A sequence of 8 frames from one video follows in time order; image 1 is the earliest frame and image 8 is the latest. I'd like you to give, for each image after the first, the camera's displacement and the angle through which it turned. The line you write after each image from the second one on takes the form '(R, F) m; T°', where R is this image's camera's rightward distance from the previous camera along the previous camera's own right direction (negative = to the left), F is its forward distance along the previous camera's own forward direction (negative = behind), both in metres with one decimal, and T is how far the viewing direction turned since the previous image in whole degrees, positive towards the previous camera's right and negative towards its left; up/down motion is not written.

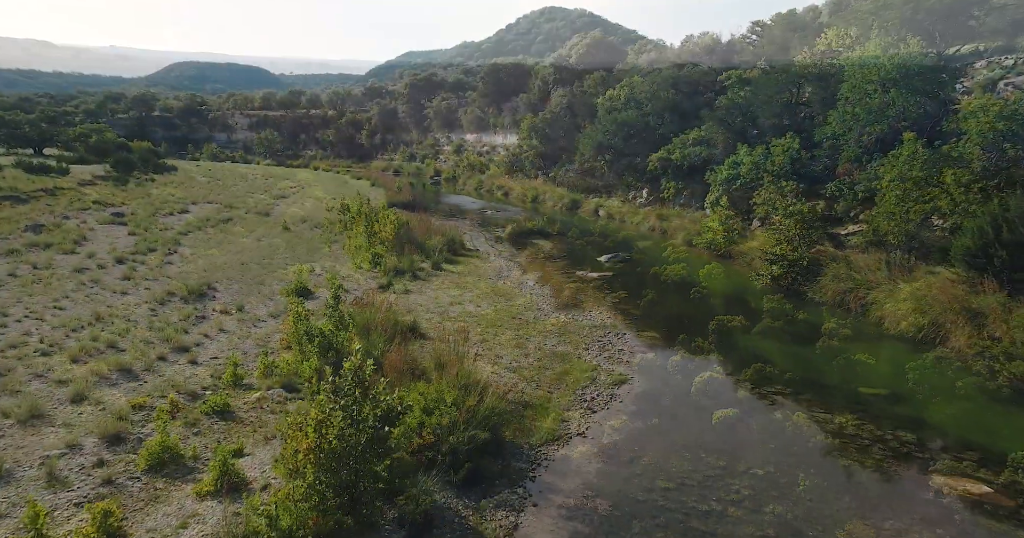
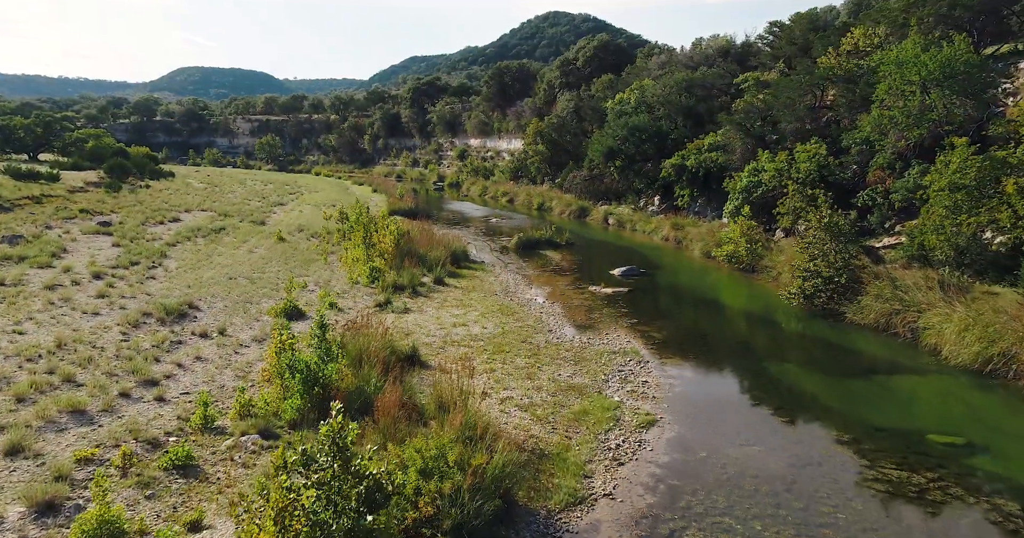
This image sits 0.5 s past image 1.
(-0.2, +1.8) m; 0°
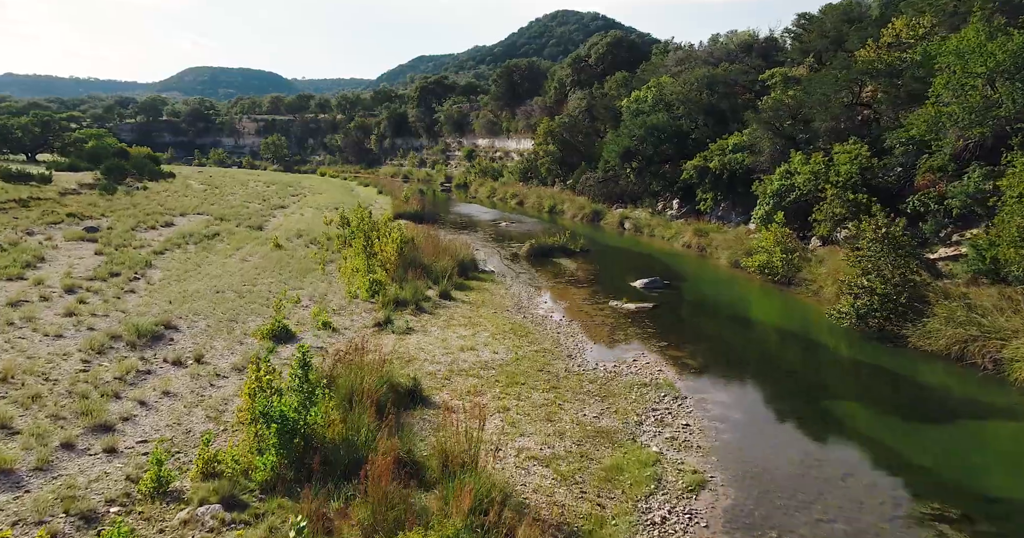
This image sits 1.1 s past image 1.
(-0.2, +2.1) m; -1°
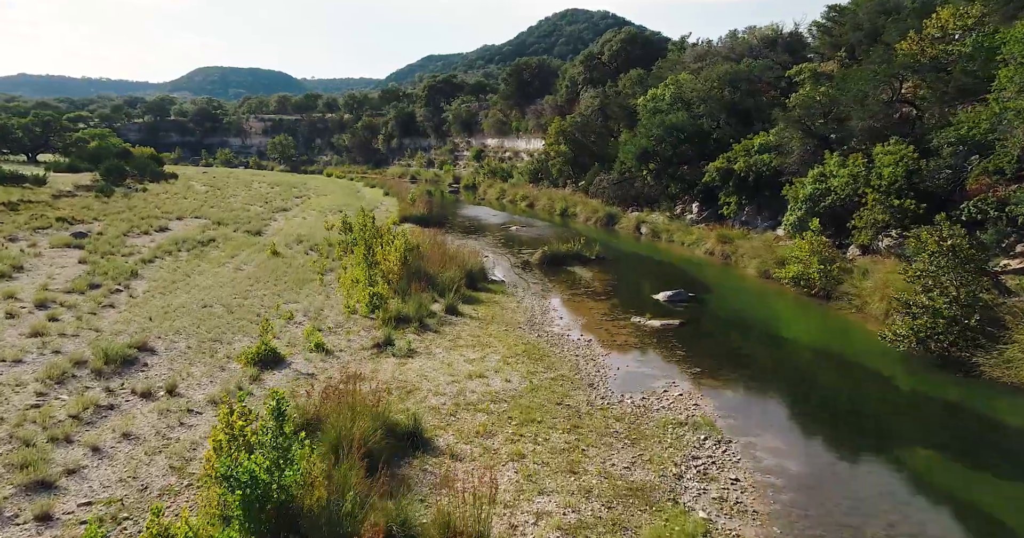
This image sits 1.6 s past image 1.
(-0.1, +1.9) m; -1°
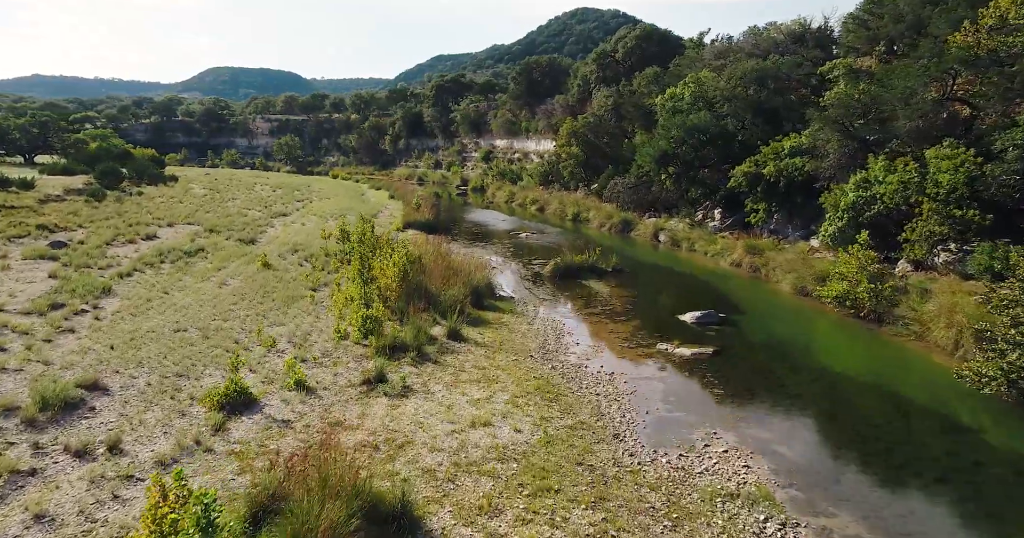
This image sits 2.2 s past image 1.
(0.0, +2.3) m; -1°
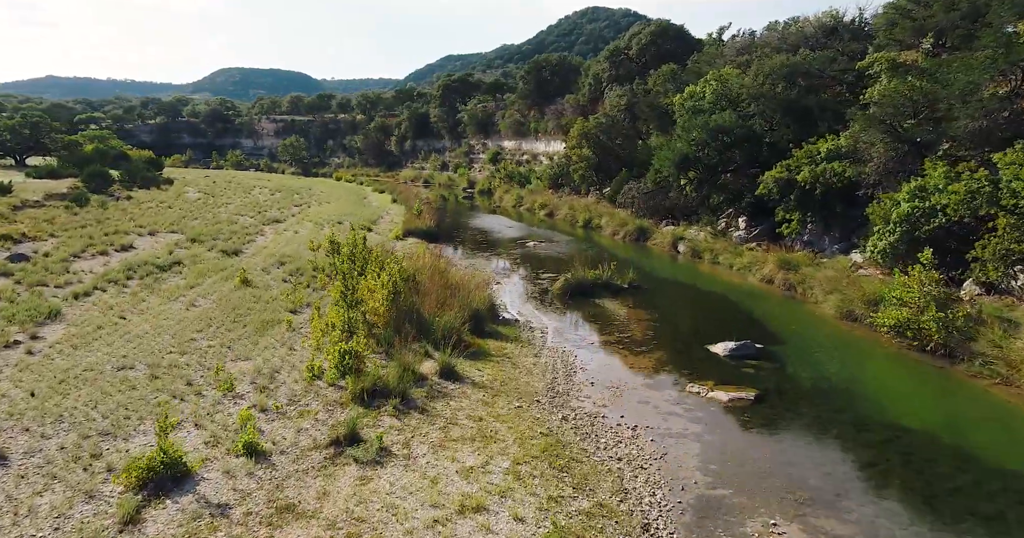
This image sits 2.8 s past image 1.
(+0.1, +2.8) m; -1°
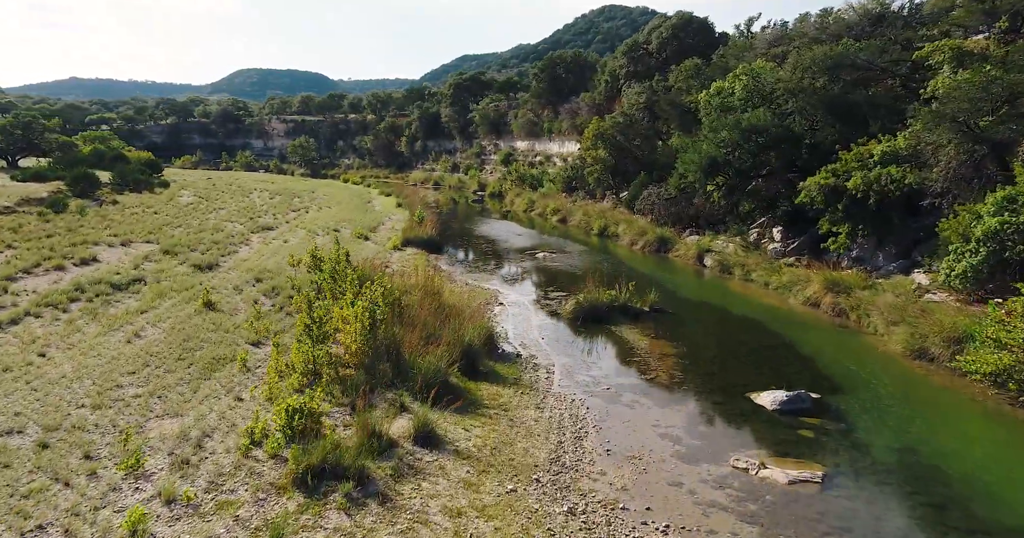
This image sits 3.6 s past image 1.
(+0.4, +3.4) m; -1°
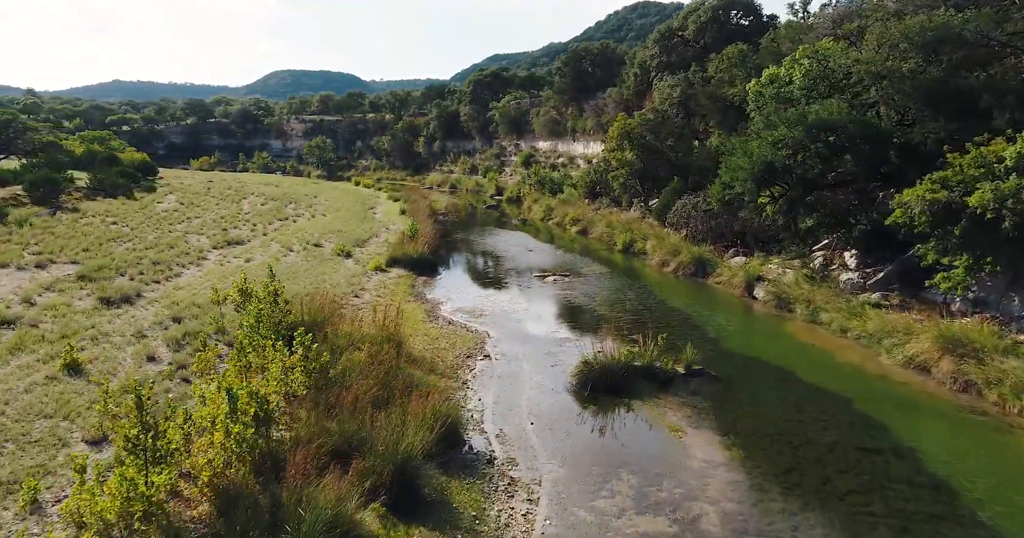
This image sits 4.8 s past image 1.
(+1.2, +6.4) m; -3°
